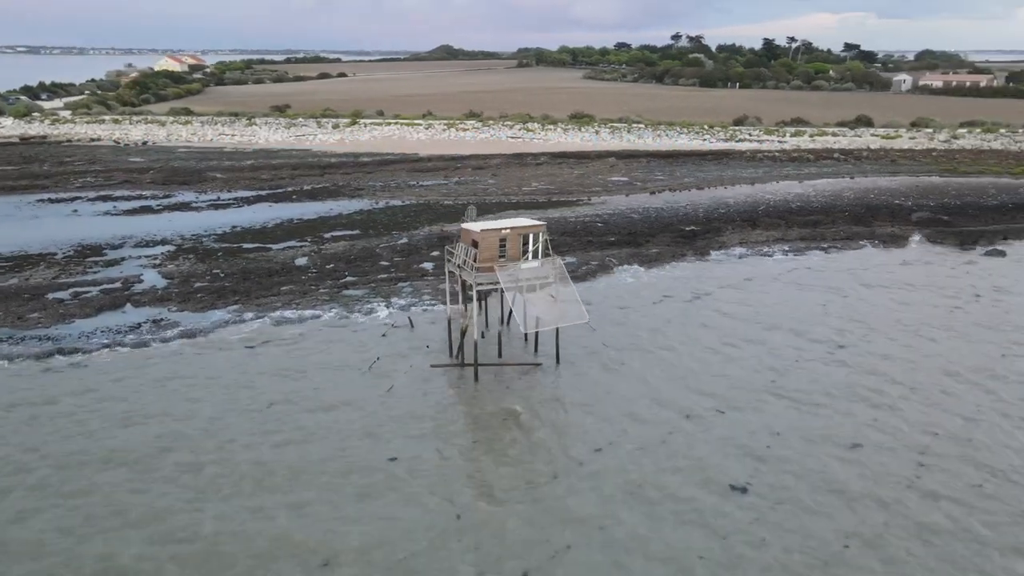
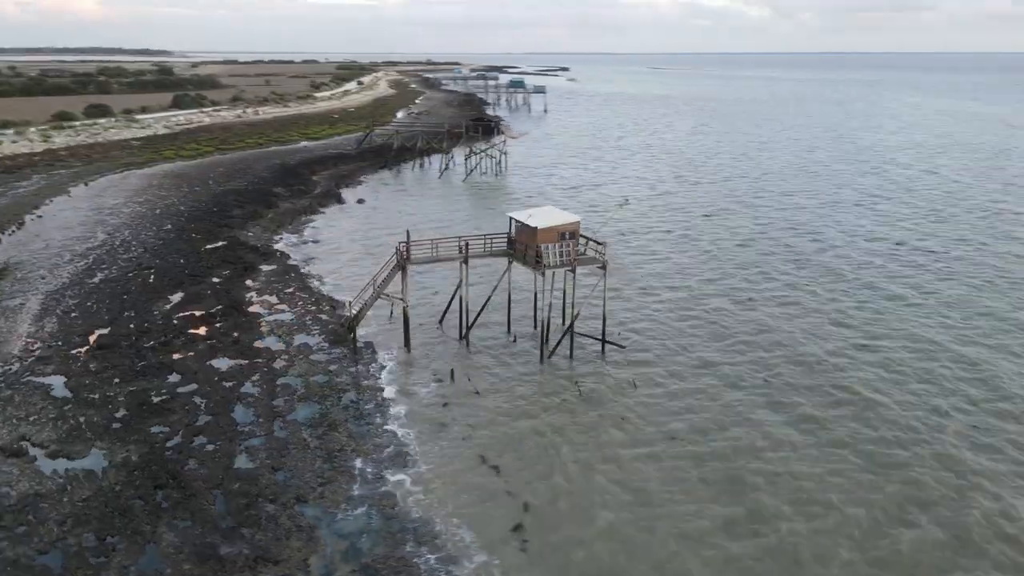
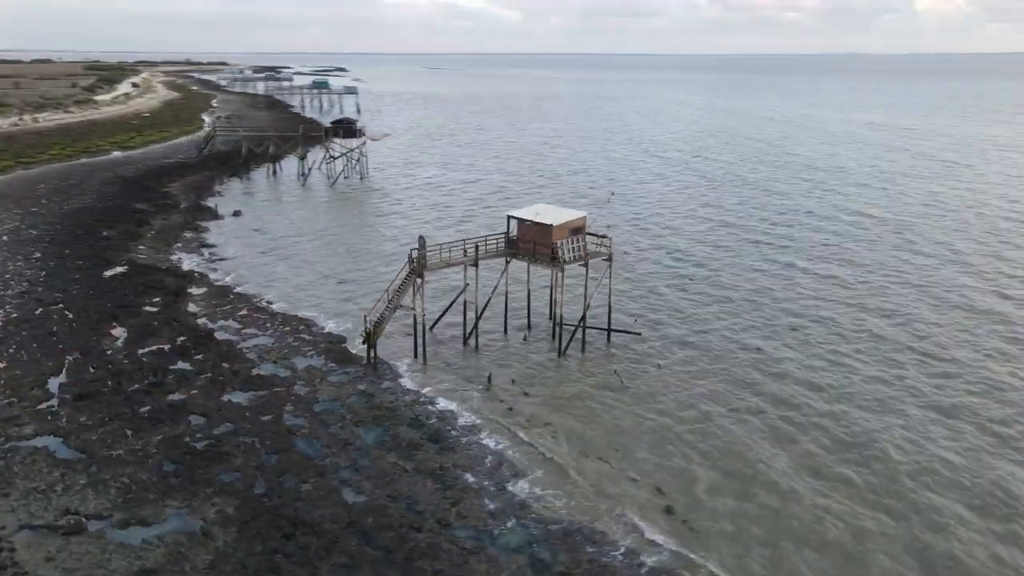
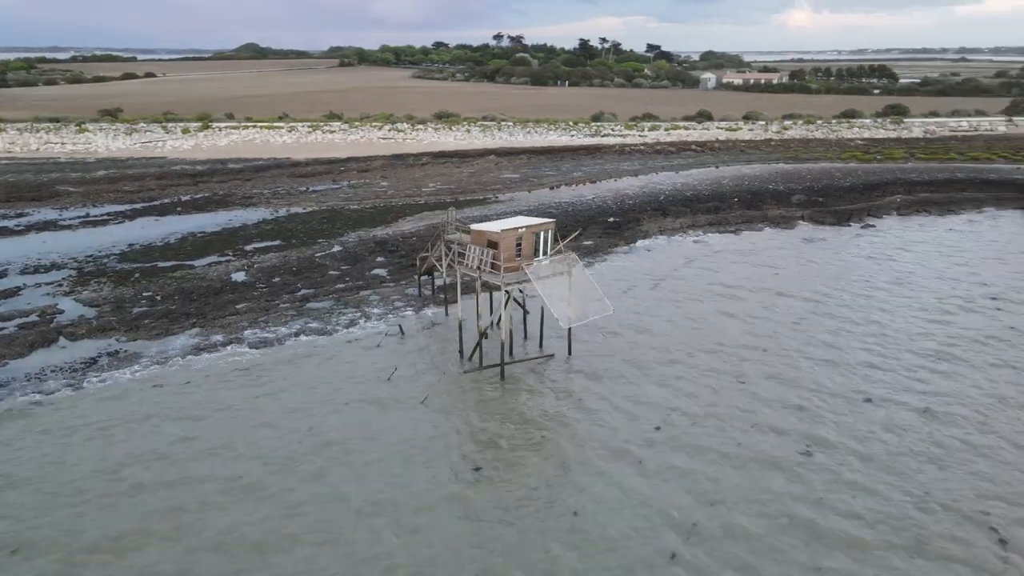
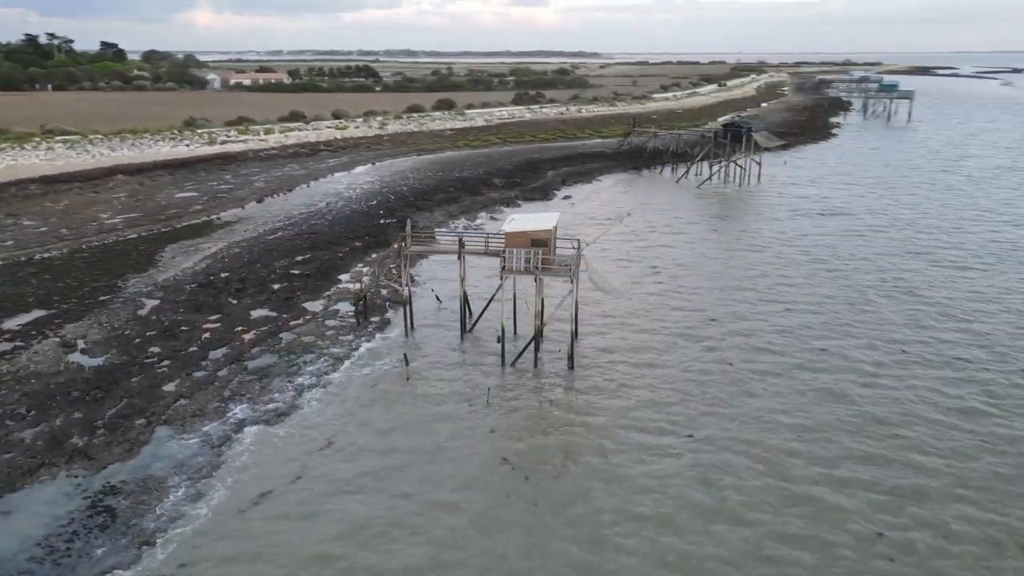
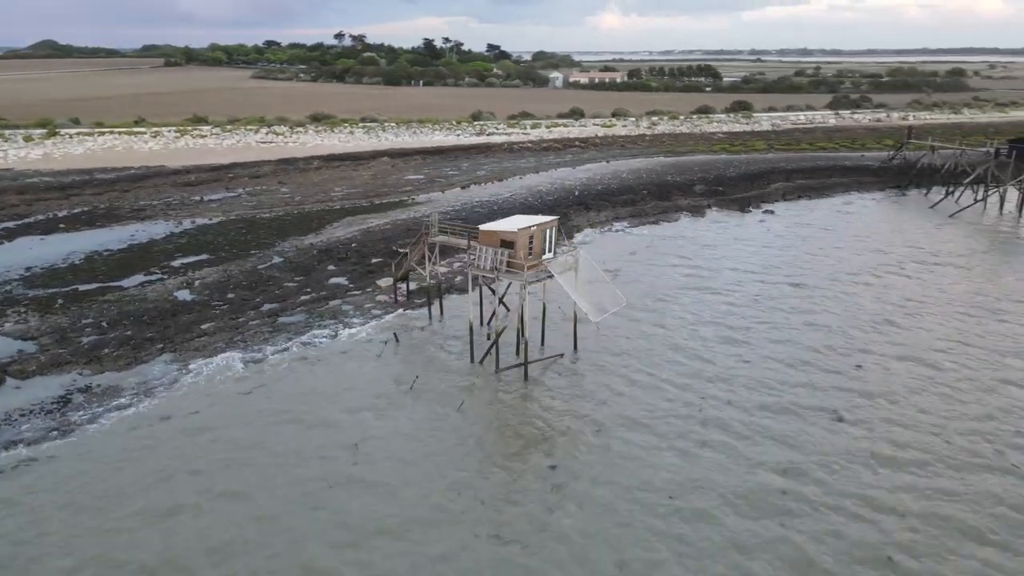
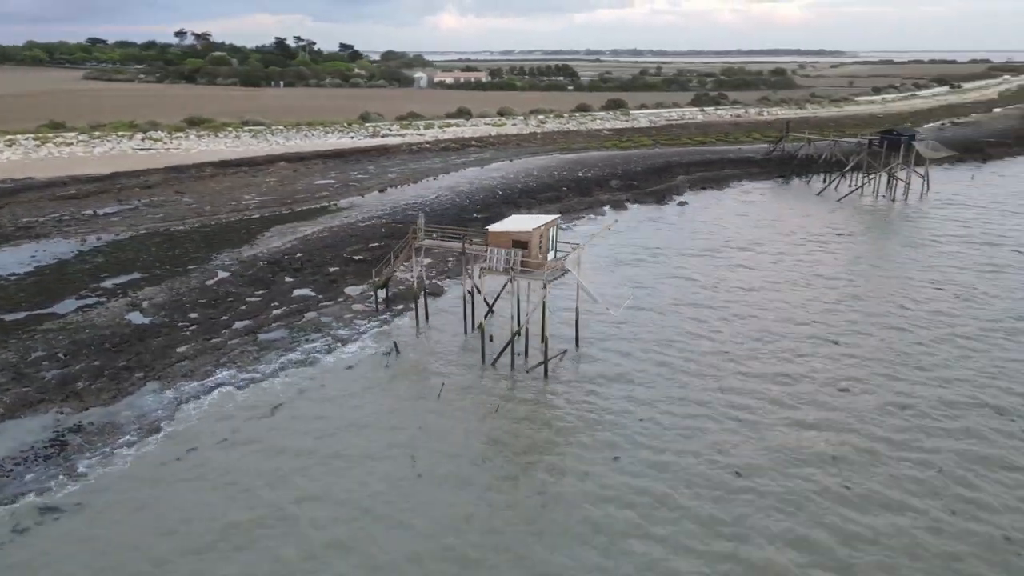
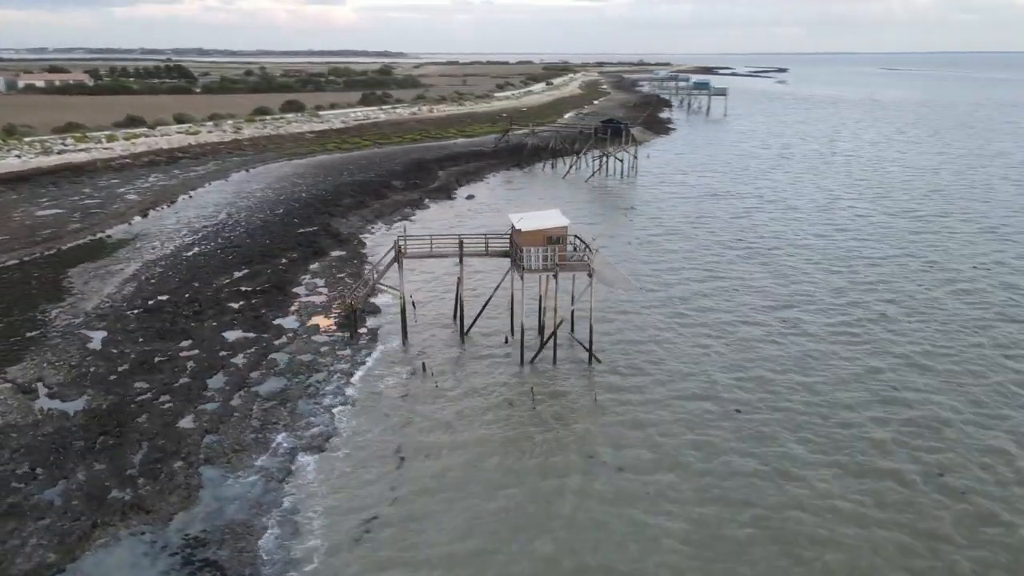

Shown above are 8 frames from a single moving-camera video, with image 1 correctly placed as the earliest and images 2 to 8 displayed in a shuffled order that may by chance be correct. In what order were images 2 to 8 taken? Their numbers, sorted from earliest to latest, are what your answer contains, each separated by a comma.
4, 6, 7, 5, 8, 2, 3
